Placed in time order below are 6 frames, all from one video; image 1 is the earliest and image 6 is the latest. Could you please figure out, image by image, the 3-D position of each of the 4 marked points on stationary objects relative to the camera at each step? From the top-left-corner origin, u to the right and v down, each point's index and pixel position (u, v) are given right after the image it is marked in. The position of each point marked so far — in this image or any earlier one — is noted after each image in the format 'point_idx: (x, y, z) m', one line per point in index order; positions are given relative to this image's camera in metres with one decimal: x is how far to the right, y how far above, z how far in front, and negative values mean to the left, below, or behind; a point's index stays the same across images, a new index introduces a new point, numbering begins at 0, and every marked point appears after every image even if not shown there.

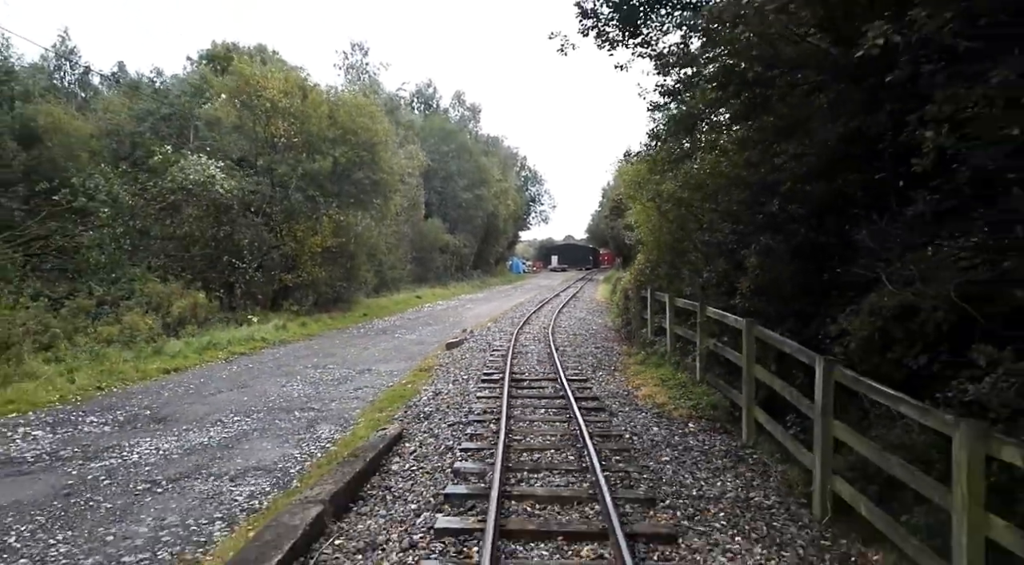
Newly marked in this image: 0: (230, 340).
0: (-7.1, -1.5, +18.0) m
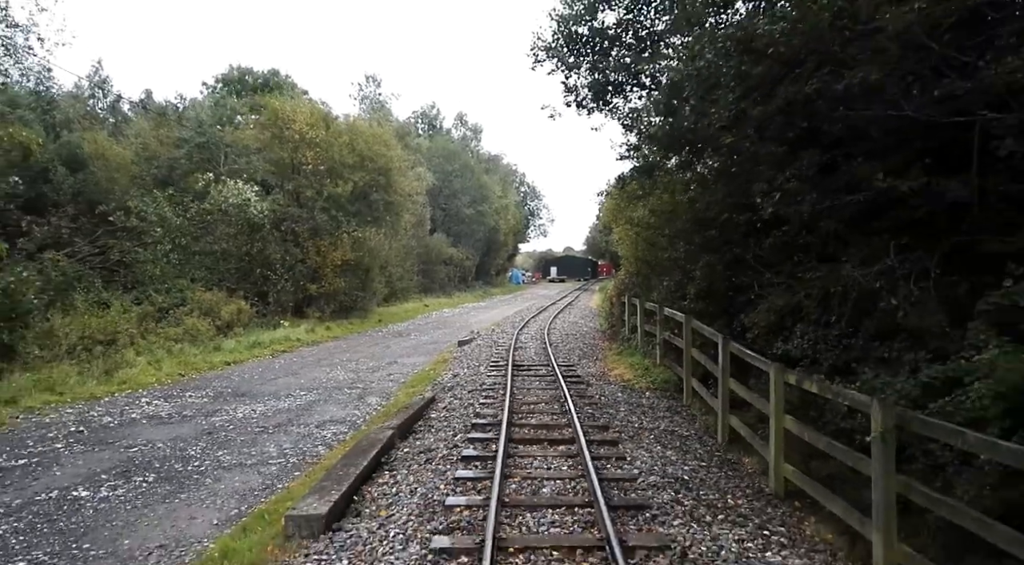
0: (-7.1, -1.7, +21.1) m
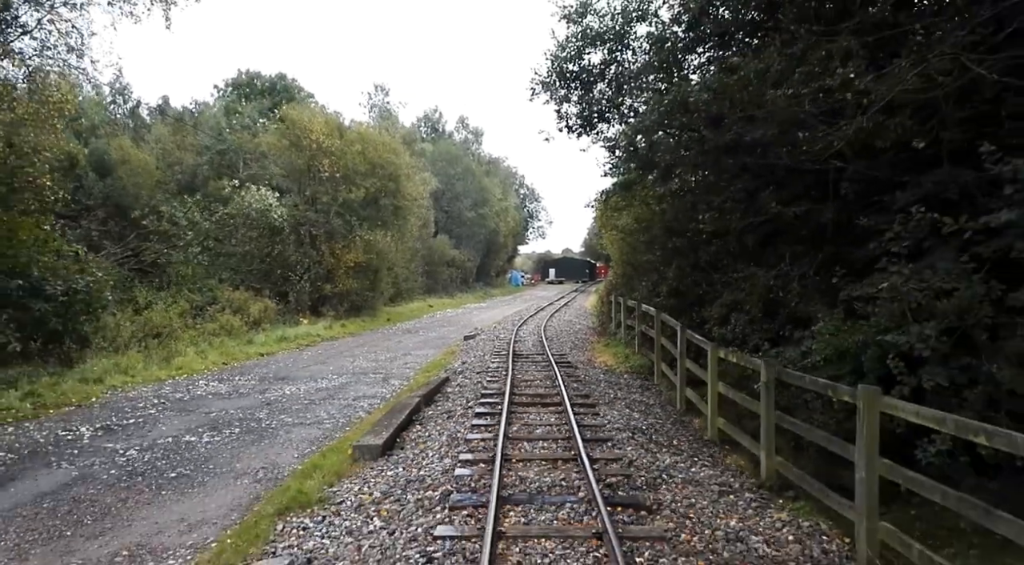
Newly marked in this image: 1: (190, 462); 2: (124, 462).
0: (-7.1, -1.7, +23.5) m
1: (-3.8, -2.1, +8.4) m
2: (-4.6, -2.1, +8.4) m
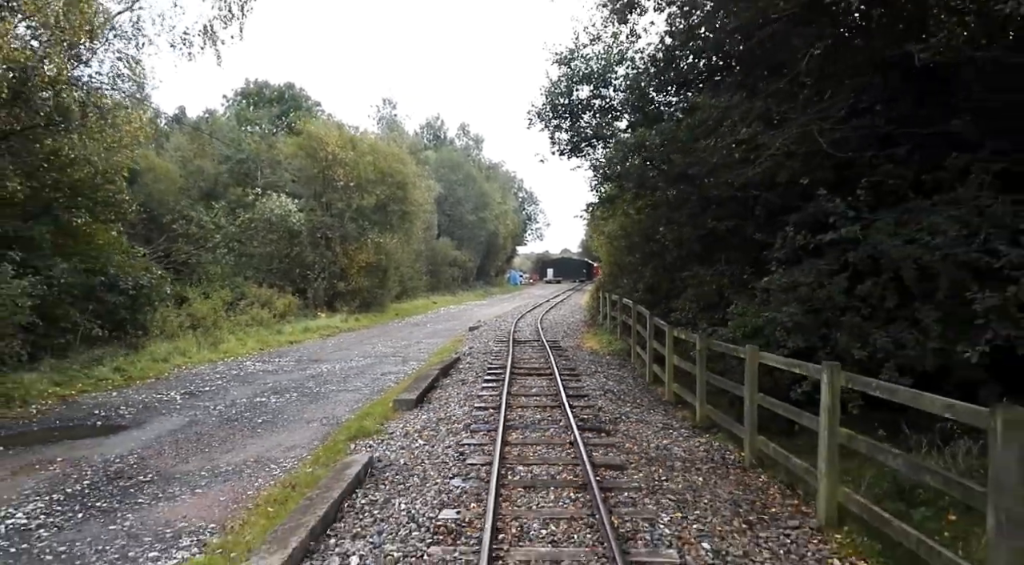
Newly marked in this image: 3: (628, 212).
0: (-7.1, -1.6, +26.1) m
1: (-3.8, -2.0, +11.0) m
2: (-4.6, -2.0, +11.0) m
3: (+2.8, +1.7, +17.3) m
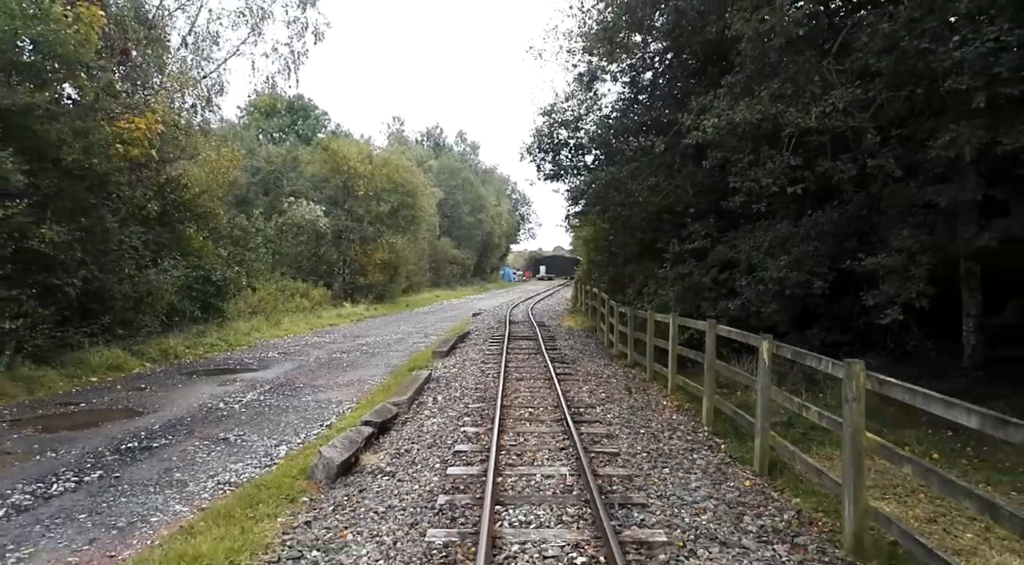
0: (-7.3, -1.4, +31.5) m
1: (-3.8, -1.8, +16.4) m
2: (-4.6, -1.8, +16.4) m
3: (+2.7, +1.9, +22.8) m
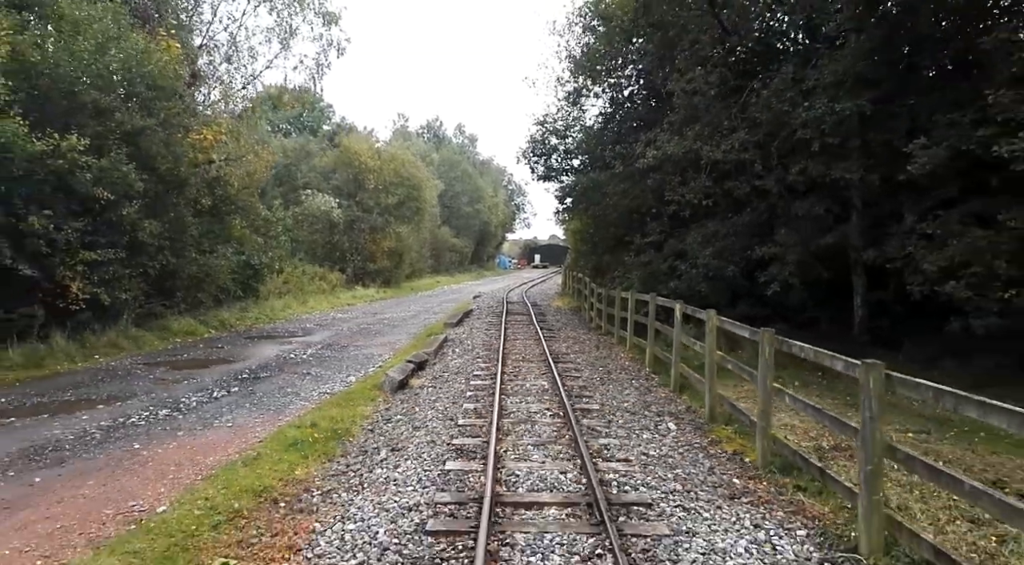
0: (-7.5, -0.6, +35.0) m
1: (-3.9, -1.4, +20.0) m
2: (-4.7, -1.4, +20.0) m
3: (+2.6, +2.4, +26.3) m
